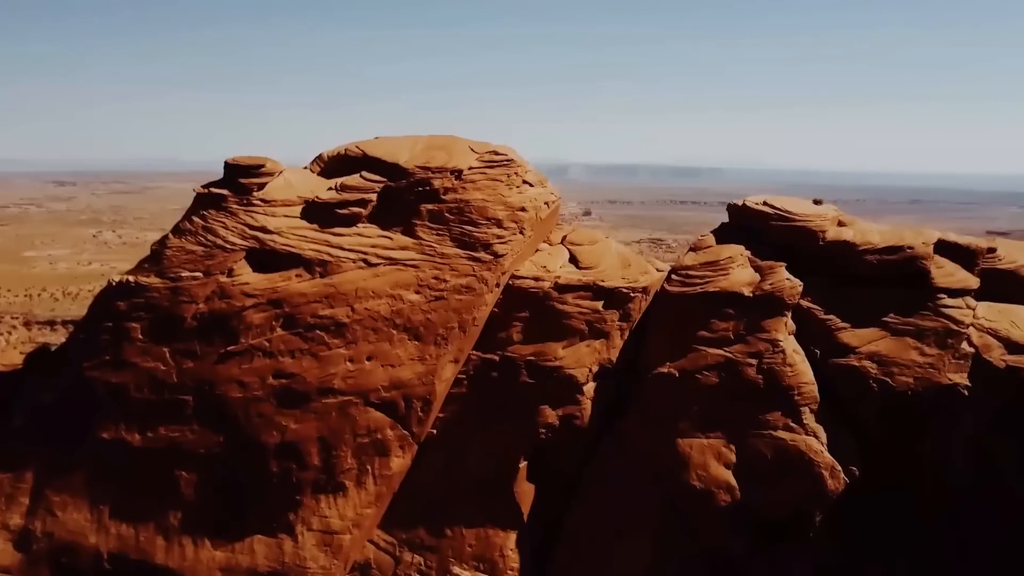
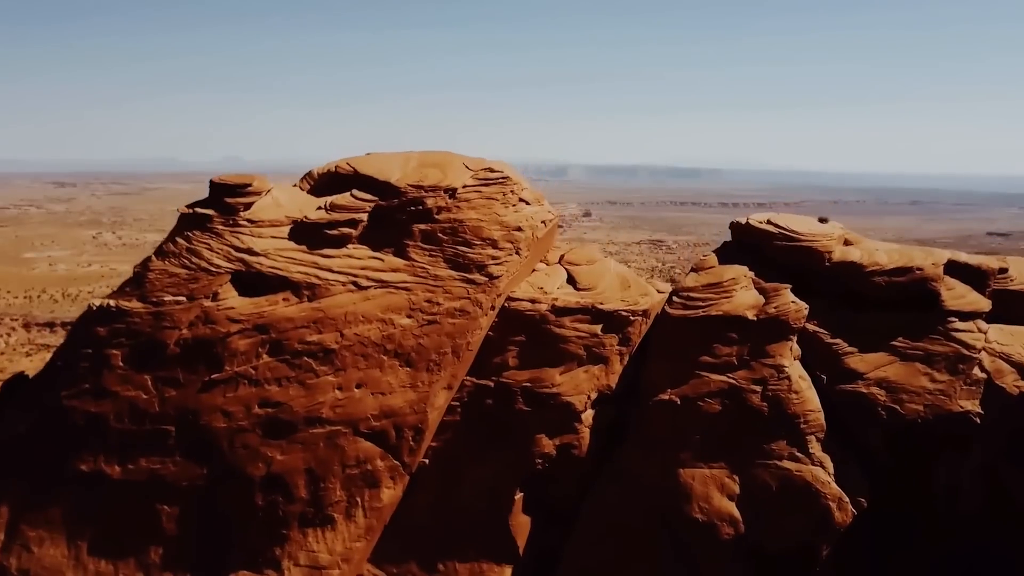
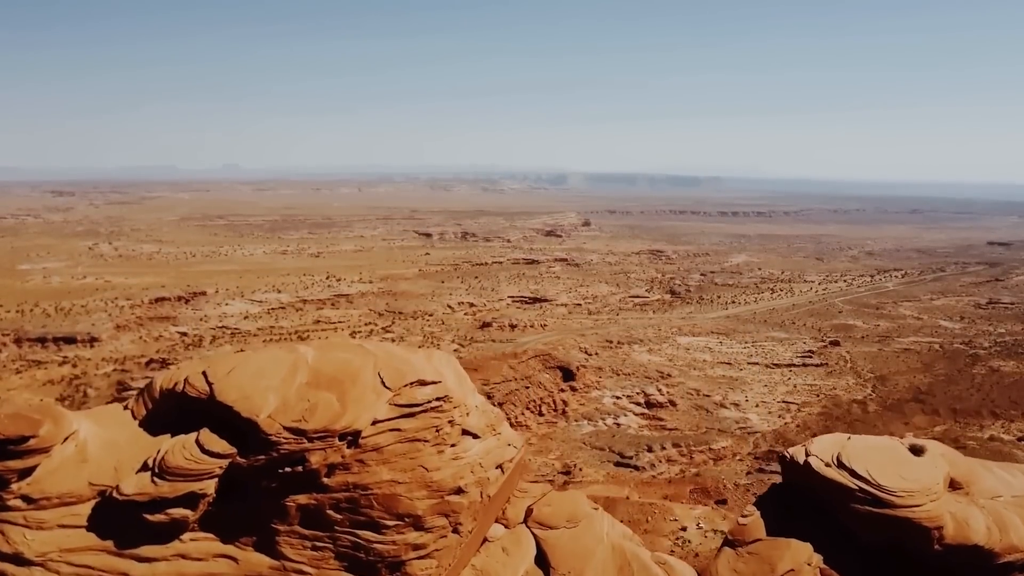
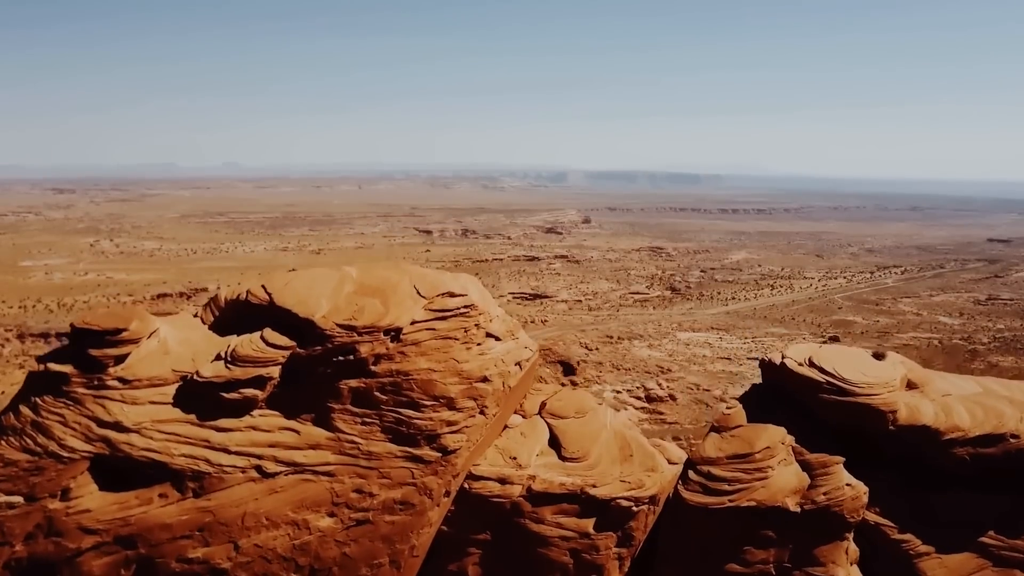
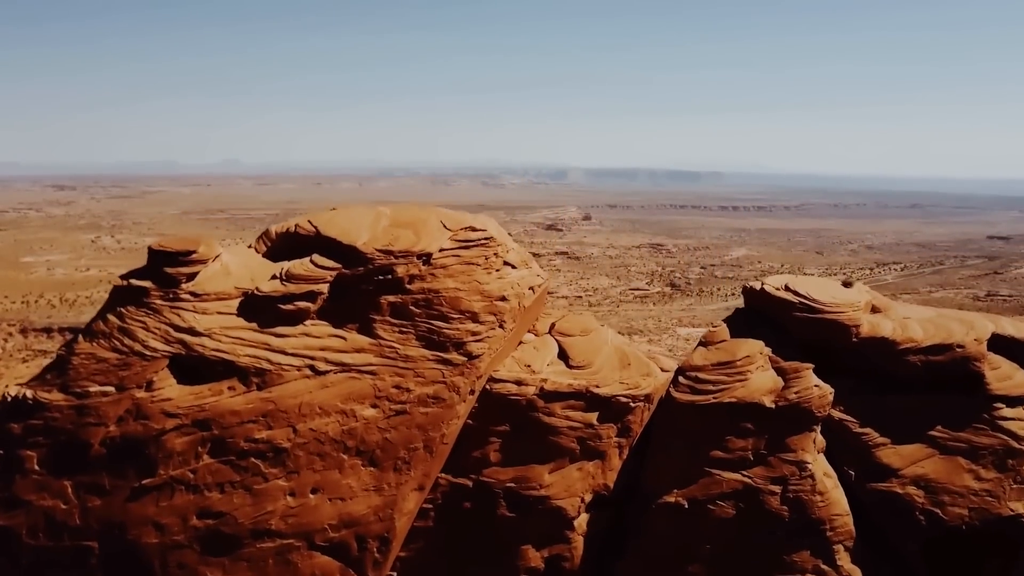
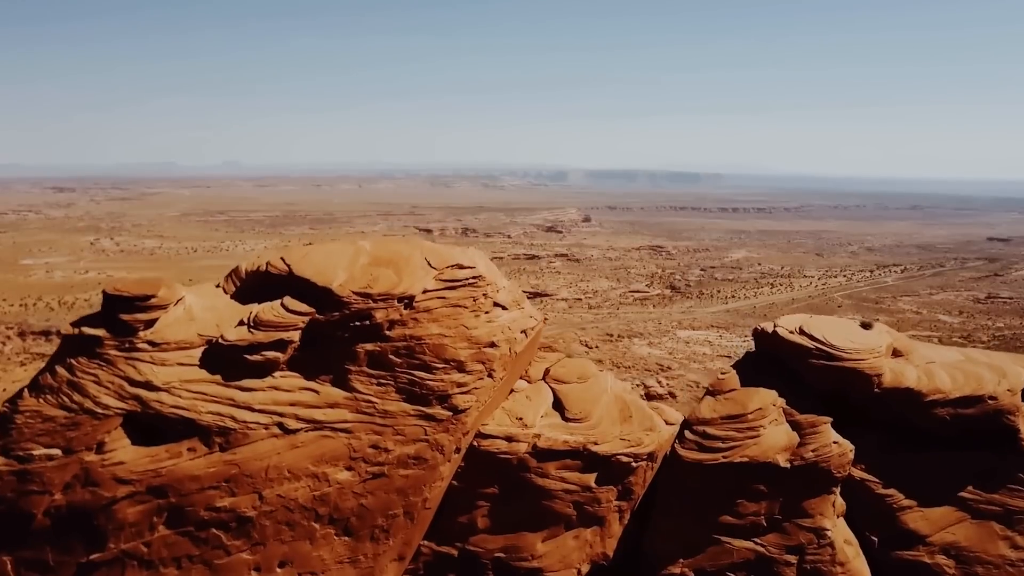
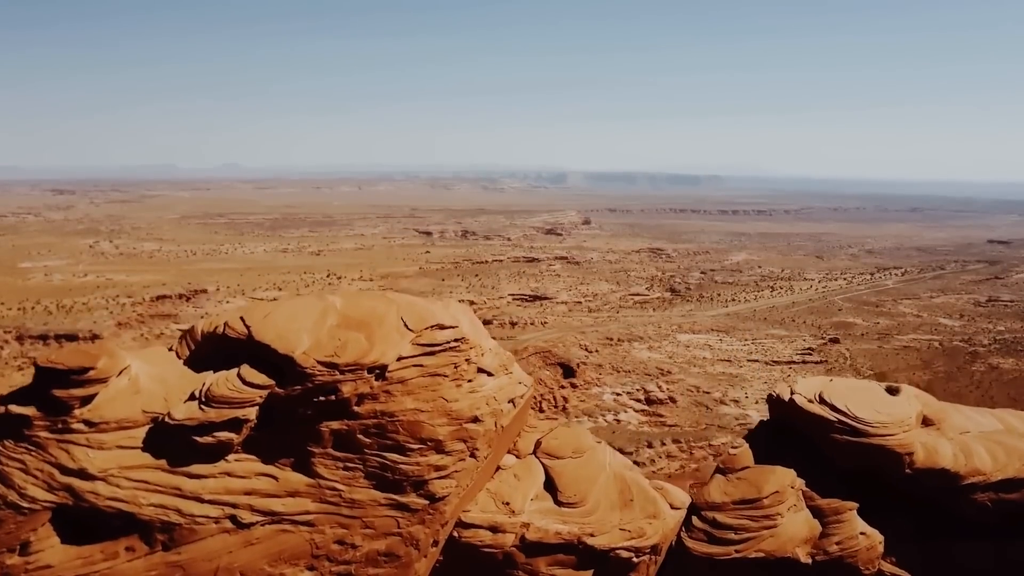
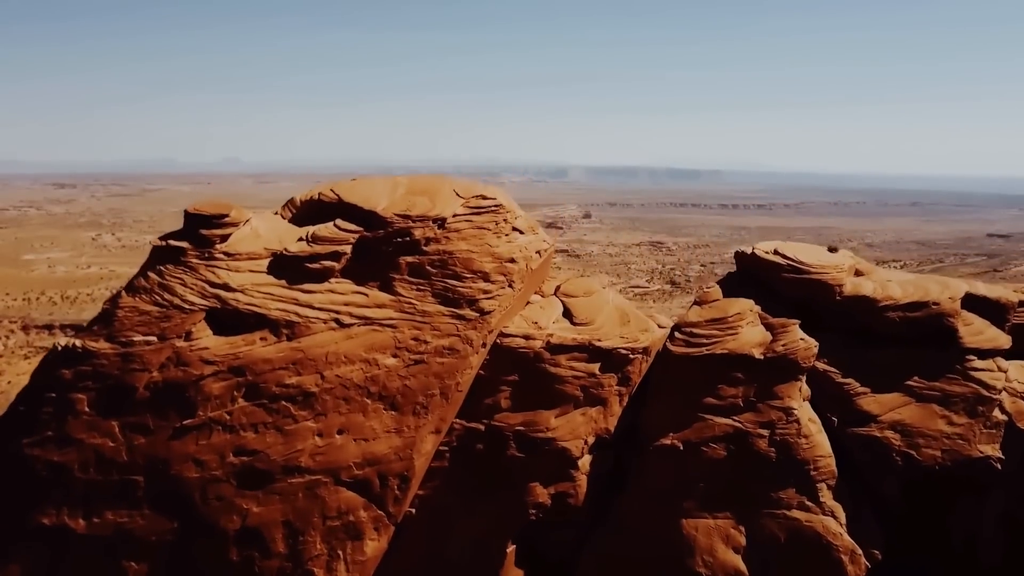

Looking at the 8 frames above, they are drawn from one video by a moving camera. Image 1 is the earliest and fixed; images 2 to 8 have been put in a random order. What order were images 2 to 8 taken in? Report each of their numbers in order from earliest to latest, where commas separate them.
2, 8, 5, 6, 4, 7, 3
